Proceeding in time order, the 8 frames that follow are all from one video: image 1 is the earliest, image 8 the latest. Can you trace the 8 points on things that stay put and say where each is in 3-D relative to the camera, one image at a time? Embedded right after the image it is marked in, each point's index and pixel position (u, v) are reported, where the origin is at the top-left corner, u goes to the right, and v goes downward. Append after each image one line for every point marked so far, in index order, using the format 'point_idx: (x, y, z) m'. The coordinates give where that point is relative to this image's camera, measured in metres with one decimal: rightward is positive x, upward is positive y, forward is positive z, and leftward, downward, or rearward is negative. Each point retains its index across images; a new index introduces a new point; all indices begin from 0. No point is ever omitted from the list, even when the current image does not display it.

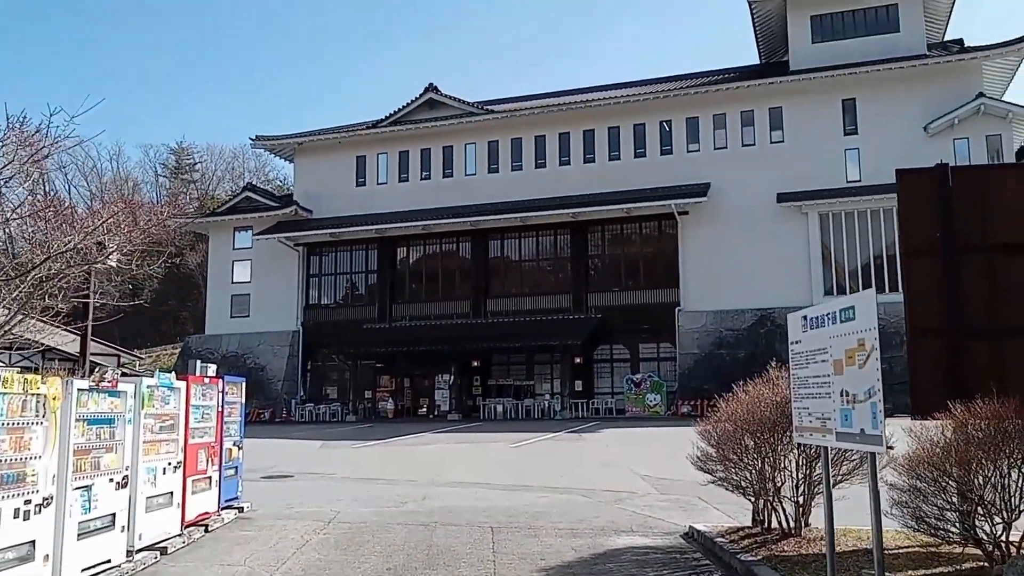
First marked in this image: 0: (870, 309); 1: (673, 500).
0: (+2.2, -0.1, +6.4) m
1: (+1.9, -2.4, +12.3) m
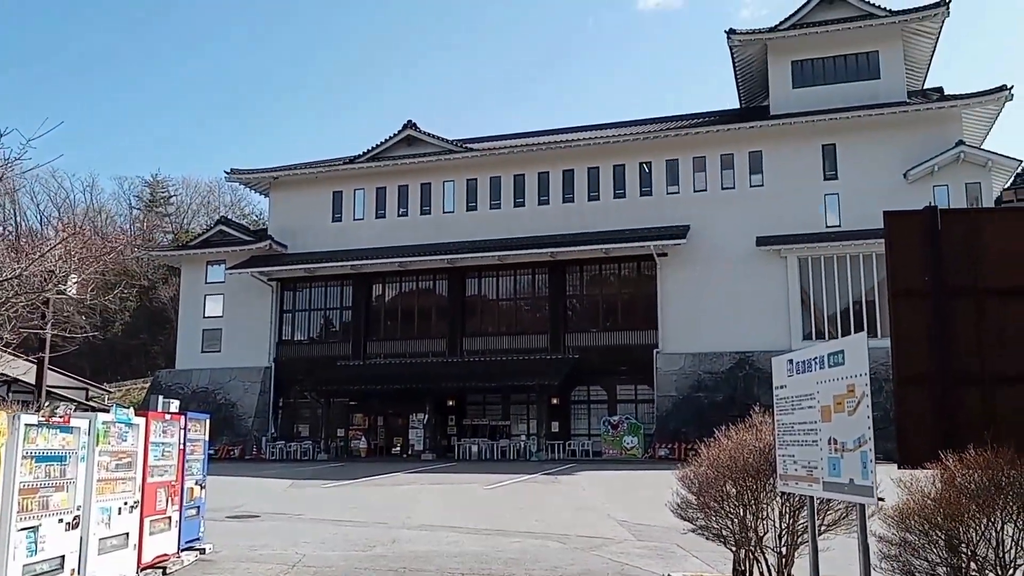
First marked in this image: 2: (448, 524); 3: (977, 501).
0: (+2.0, -0.4, +6.2) m
1: (+1.5, -2.9, +12.0) m
2: (-0.8, -3.0, +13.8) m
3: (+2.8, -1.3, +6.6) m
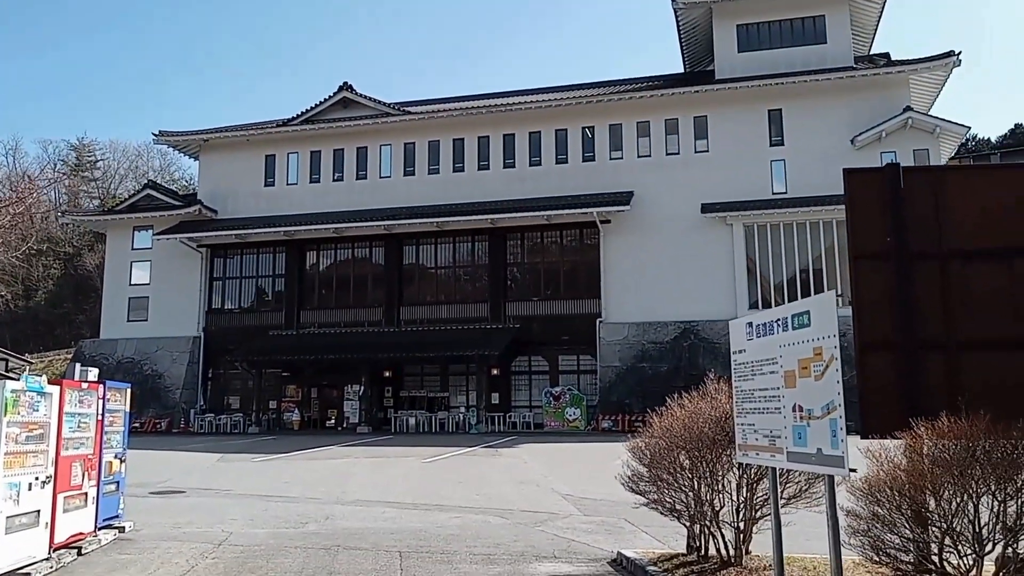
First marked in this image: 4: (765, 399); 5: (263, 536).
0: (+1.7, -0.1, +5.7) m
1: (+0.9, -2.5, +11.5) m
2: (-1.6, -2.6, +13.2) m
3: (+2.5, -1.0, +6.1) m
4: (+1.6, -0.7, +6.7) m
5: (-2.5, -2.5, +10.7) m
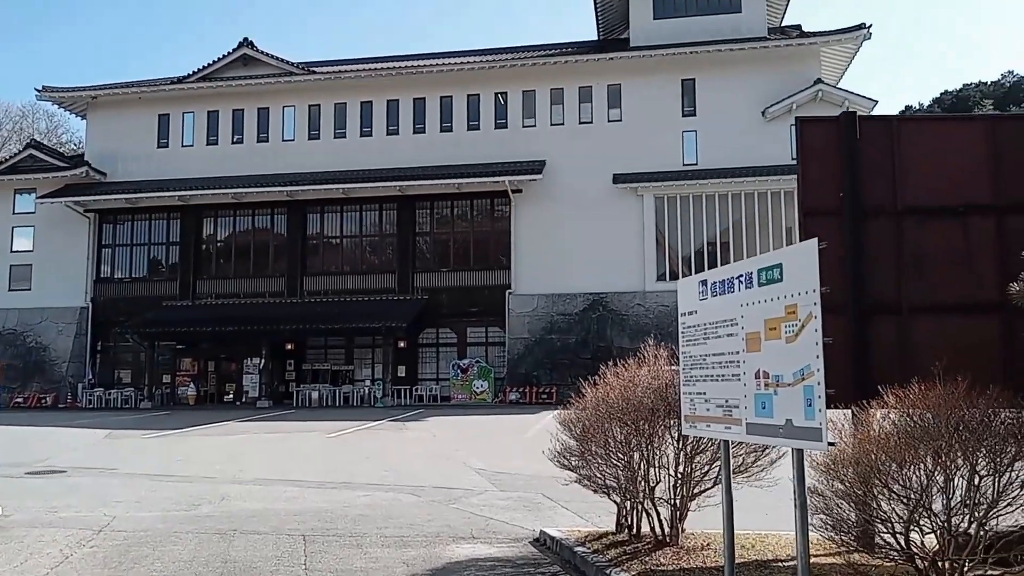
0: (+1.4, +0.1, +5.0) m
1: (0.0, -2.1, +10.8) m
2: (-2.6, -2.2, +12.2) m
3: (+2.1, -0.8, +5.6) m
4: (+1.2, -0.4, +6.0) m
5: (-3.3, -2.1, +9.7) m
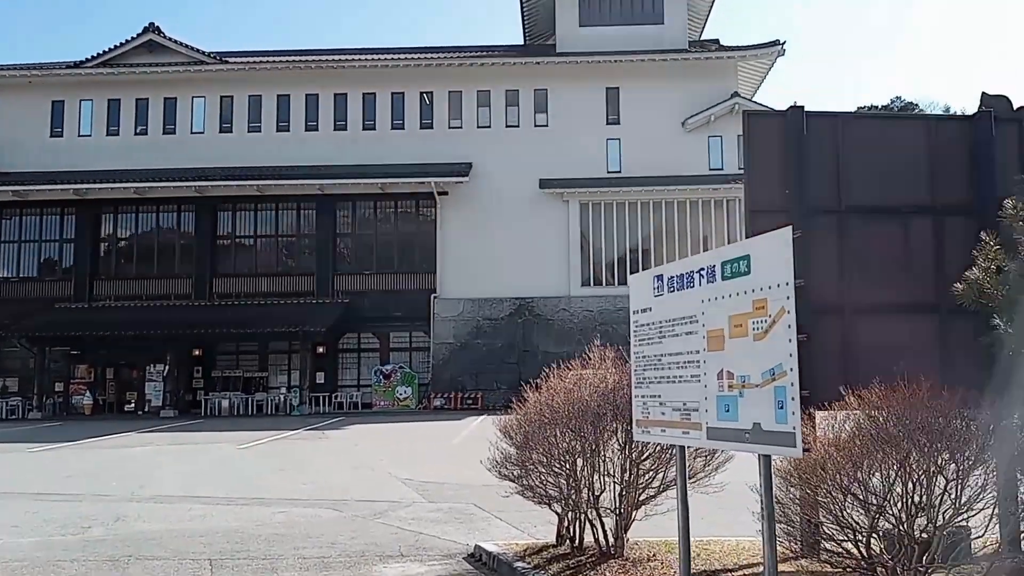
0: (+1.1, +0.1, +4.6) m
1: (-0.6, -2.1, +10.2) m
2: (-3.4, -2.2, +11.5) m
3: (+1.8, -0.8, +5.2) m
4: (+0.9, -0.4, +5.5) m
5: (-3.9, -2.1, +8.9) m
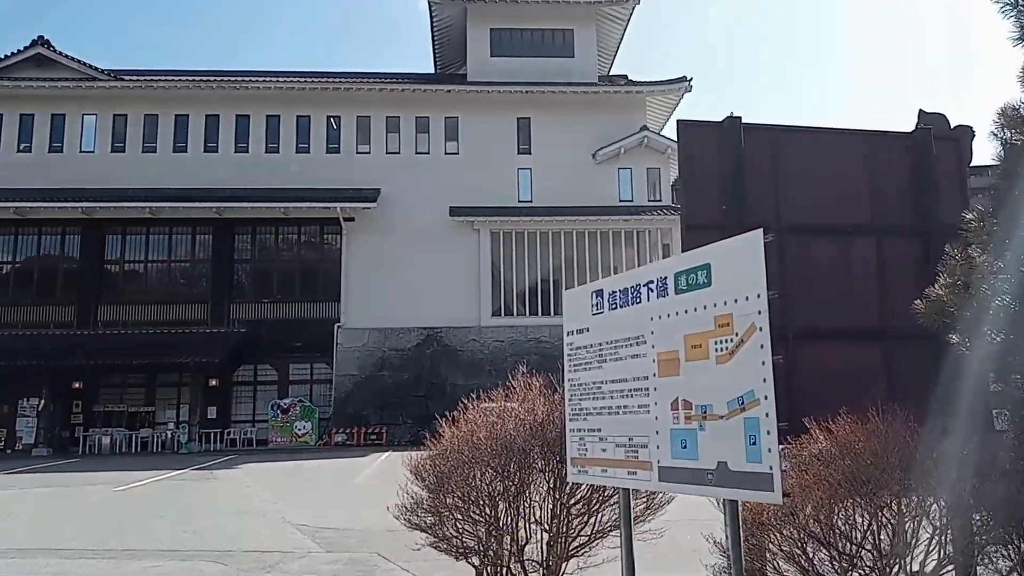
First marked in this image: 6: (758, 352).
0: (+0.9, +0.1, +3.9) m
1: (-1.4, -2.3, +9.3) m
2: (-4.2, -2.4, +10.2) m
3: (+1.5, -0.8, +4.5) m
4: (+0.5, -0.5, +4.8) m
5: (-4.5, -2.2, +7.6) m
6: (+0.9, -0.2, +3.8) m
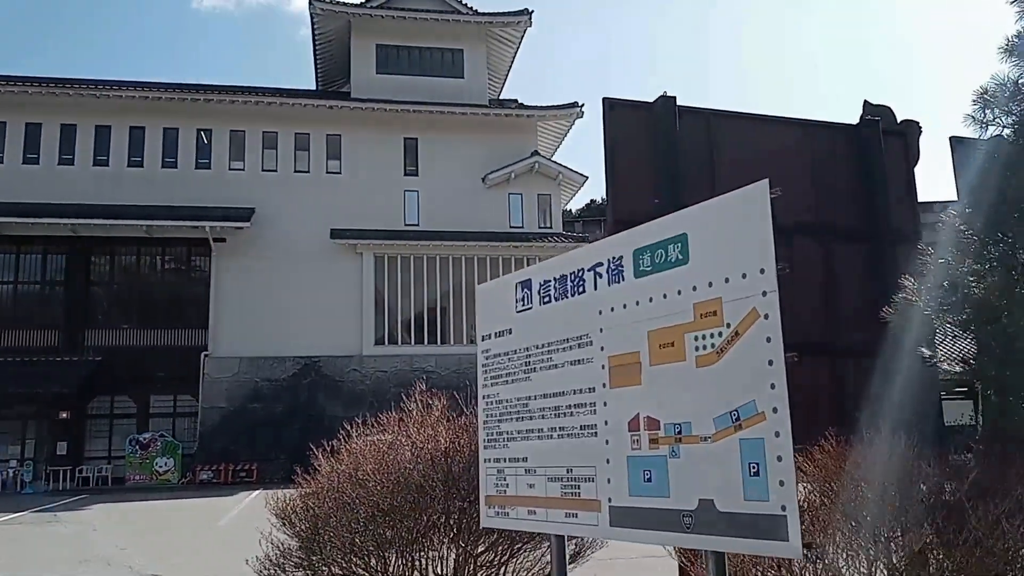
0: (+0.6, +0.2, +2.9) m
1: (-2.3, -2.4, +7.9) m
2: (-5.2, -2.5, +8.5) m
3: (+1.2, -0.8, +3.5) m
4: (+0.1, -0.4, +3.7) m
5: (-5.1, -2.2, +5.9) m
6: (+0.6, -0.2, +2.8) m
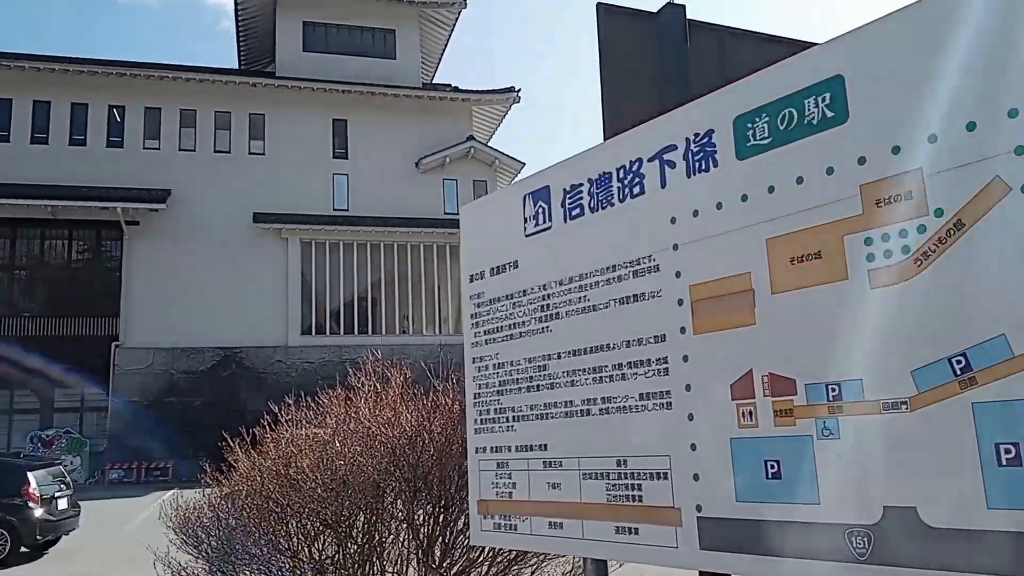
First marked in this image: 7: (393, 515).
0: (+0.7, +0.4, +1.7) m
1: (-2.5, -2.2, +6.5) m
2: (-5.5, -2.2, +6.9) m
3: (+1.2, -0.6, +2.4) m
4: (+0.2, -0.2, +2.5) m
5: (-5.3, -1.9, +4.3) m
6: (+0.7, +0.1, +1.6) m
7: (-0.3, -0.8, +3.6) m
